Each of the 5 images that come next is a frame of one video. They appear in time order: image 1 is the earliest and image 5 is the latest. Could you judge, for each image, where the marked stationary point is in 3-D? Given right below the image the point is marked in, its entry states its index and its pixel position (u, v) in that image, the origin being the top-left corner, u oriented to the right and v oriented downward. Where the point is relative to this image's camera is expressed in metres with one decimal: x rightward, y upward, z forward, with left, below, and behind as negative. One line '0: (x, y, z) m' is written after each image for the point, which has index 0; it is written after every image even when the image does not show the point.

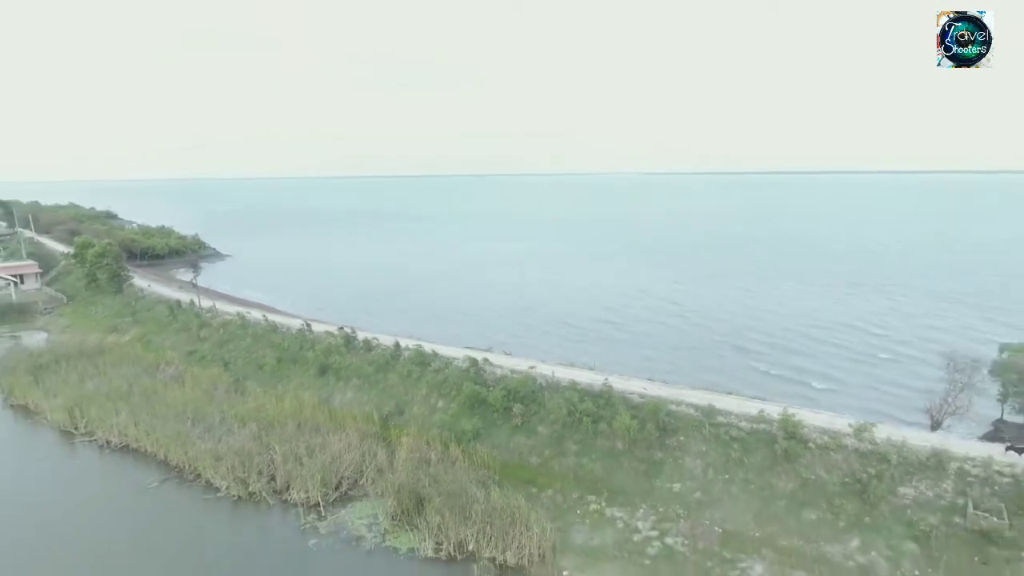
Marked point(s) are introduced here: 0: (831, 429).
0: (+6.4, -2.8, +12.7) m
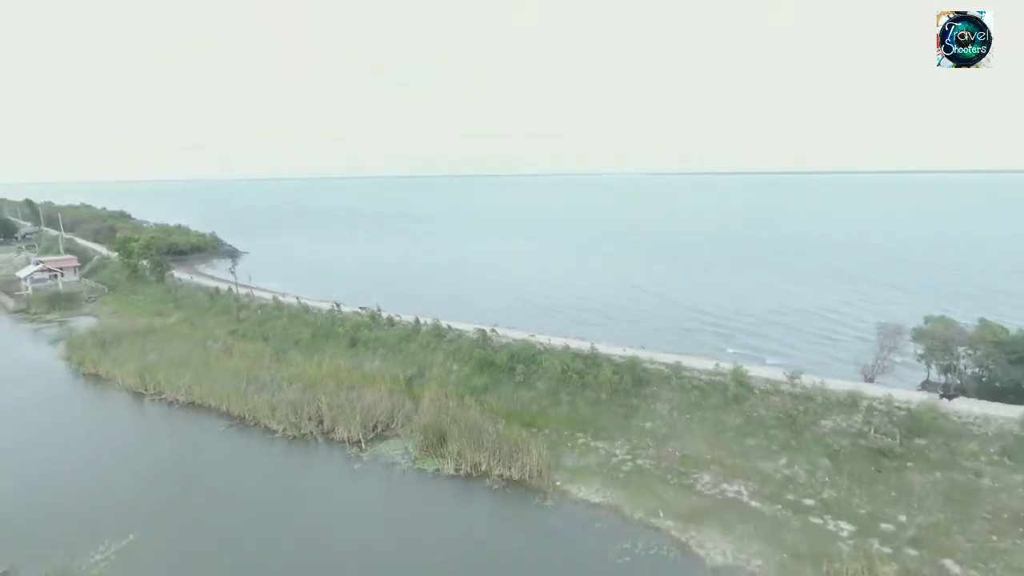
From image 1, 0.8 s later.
0: (+6.5, -2.2, +15.6) m
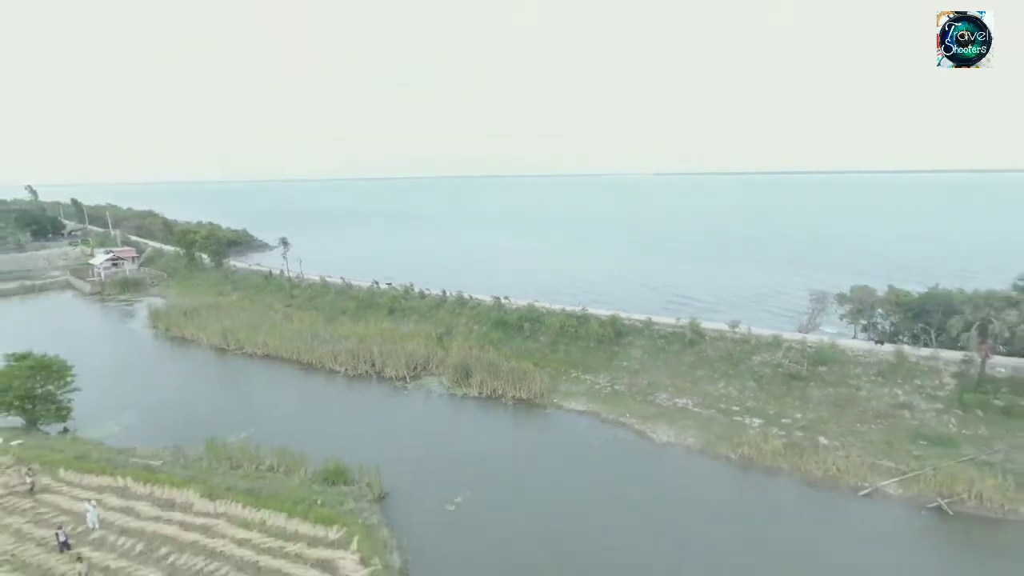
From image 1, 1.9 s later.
0: (+6.8, -1.4, +20.4) m
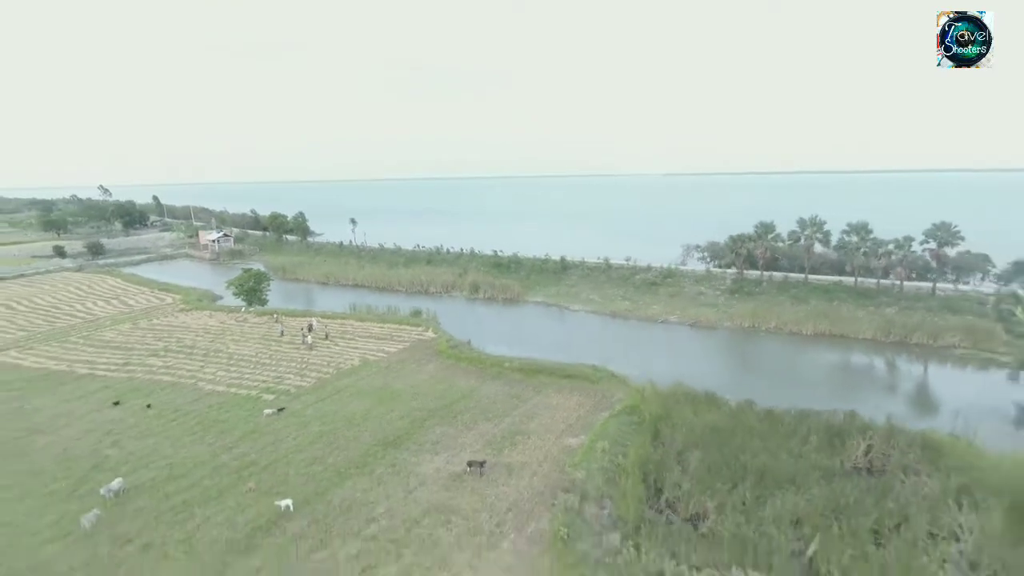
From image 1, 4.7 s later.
0: (+6.1, +1.3, +35.3) m
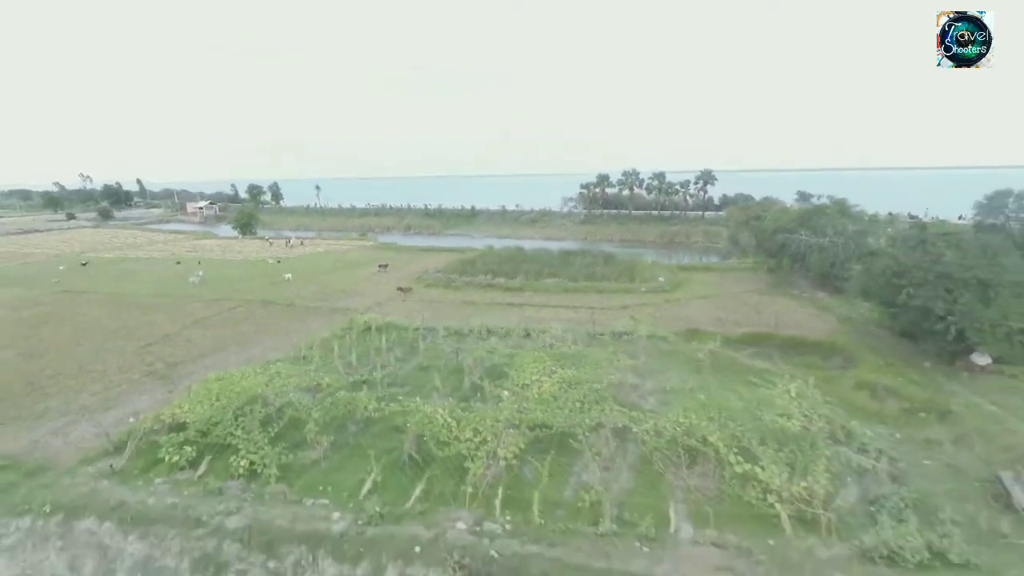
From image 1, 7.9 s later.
0: (+0.3, +5.9, +48.8) m
